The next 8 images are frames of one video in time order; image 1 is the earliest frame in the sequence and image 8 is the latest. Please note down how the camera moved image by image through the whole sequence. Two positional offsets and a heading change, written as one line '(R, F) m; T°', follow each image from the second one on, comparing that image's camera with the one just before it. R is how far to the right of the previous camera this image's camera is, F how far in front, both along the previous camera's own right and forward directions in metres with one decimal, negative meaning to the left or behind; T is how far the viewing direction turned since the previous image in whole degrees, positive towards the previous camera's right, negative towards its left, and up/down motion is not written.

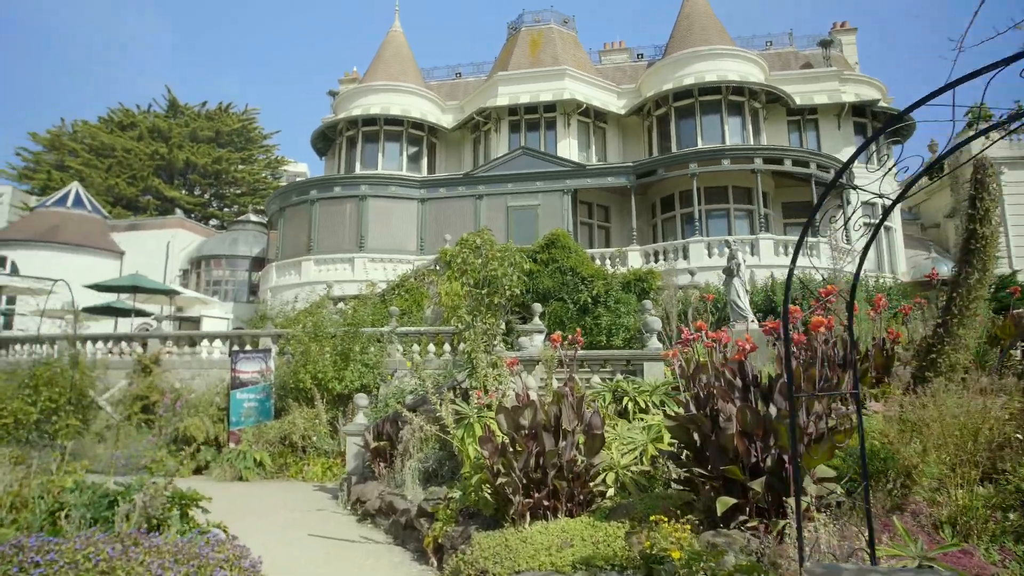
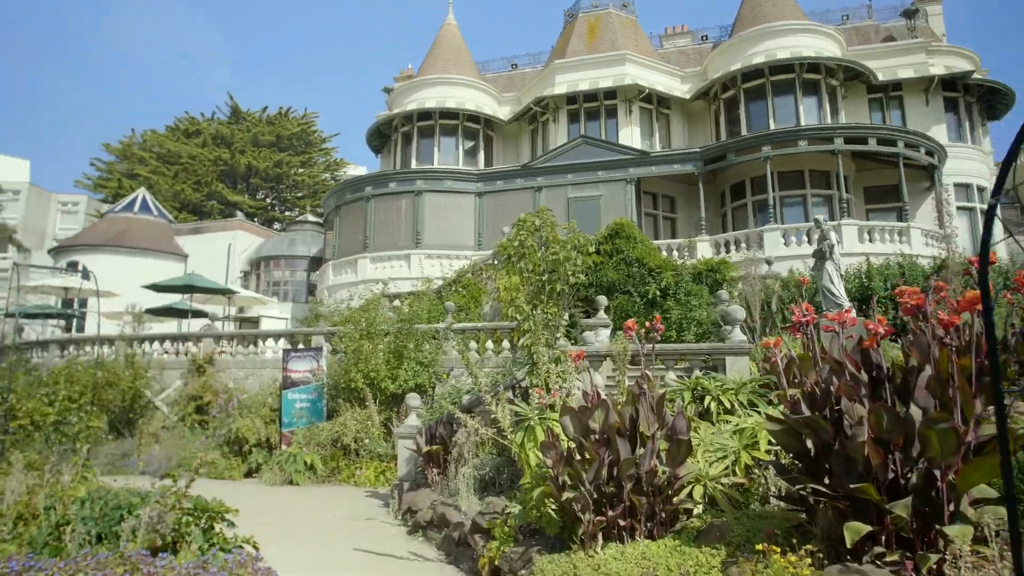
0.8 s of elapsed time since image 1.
(0.0, +1.1) m; -5°
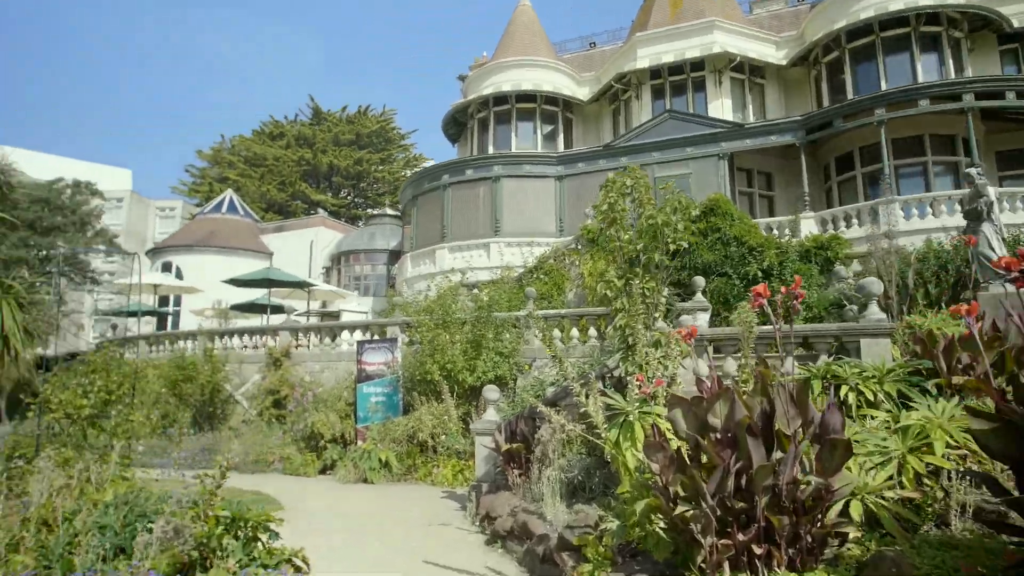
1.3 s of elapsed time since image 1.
(-0.1, +1.2) m; -7°
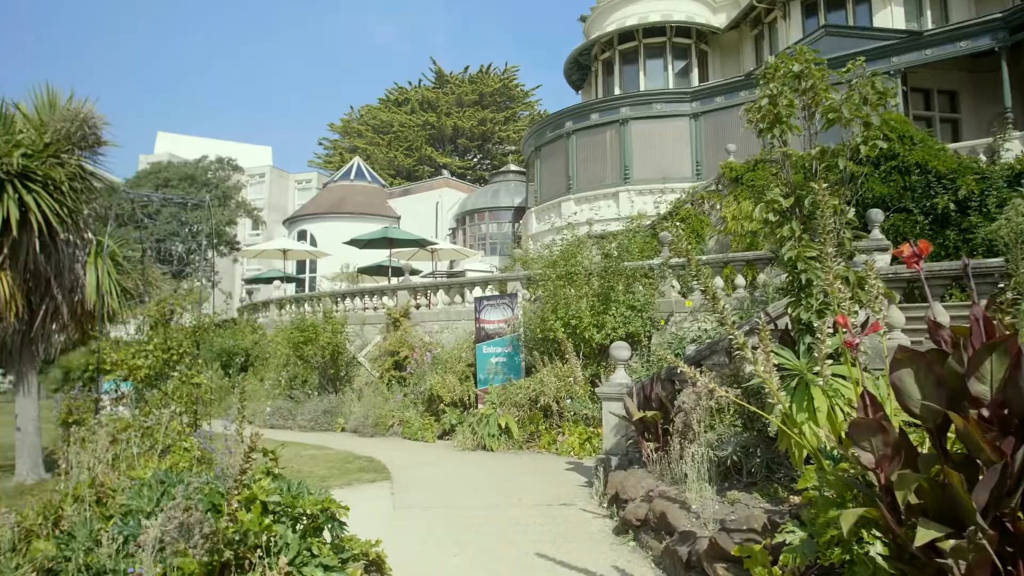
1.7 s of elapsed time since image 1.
(0.0, +1.5) m; -11°
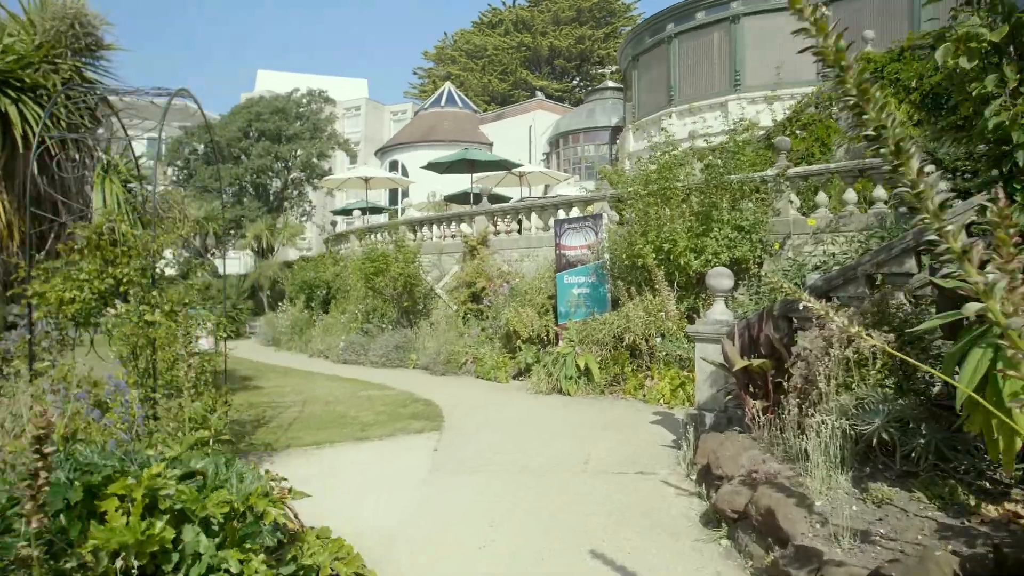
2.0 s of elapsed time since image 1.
(+0.4, +1.7) m; -9°
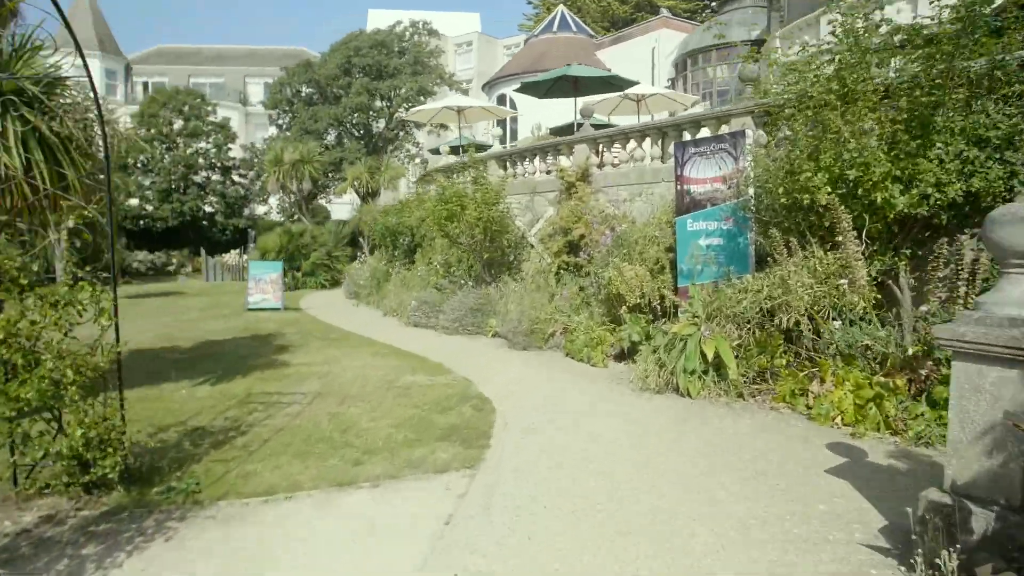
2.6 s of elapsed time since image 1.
(+0.3, +3.1) m; -10°
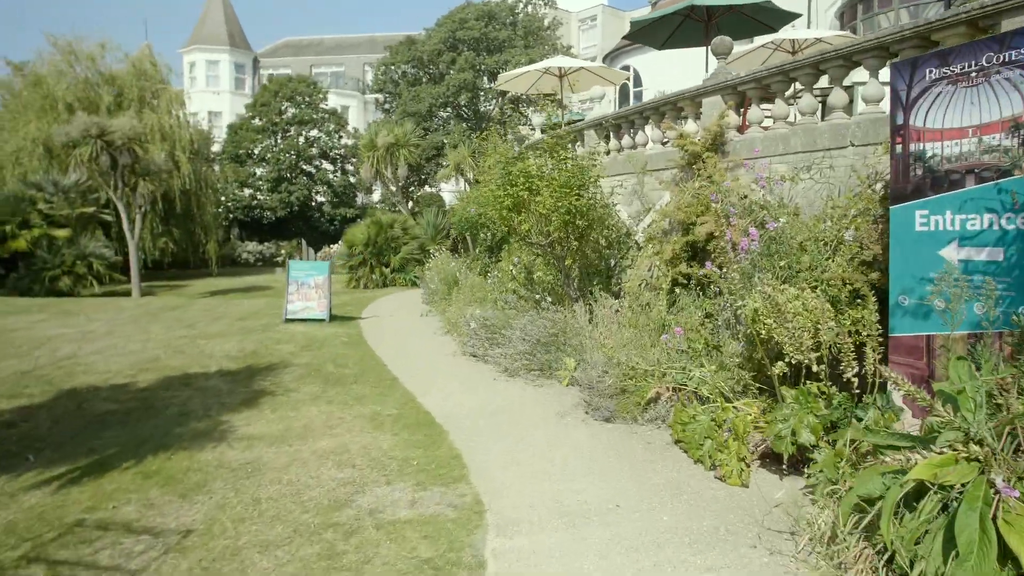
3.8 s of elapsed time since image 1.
(+0.5, +3.8) m; -11°
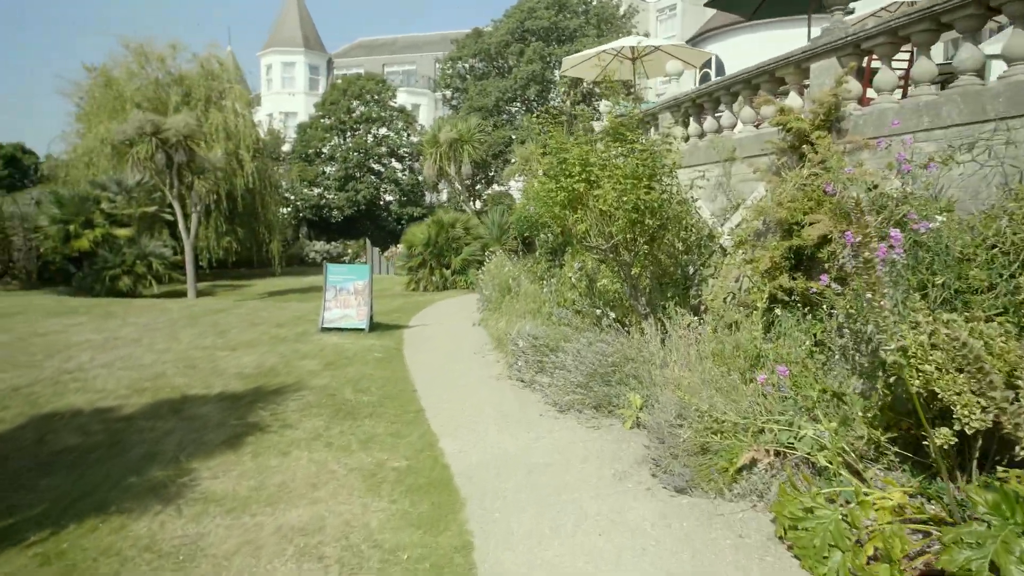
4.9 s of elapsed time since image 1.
(+0.2, +1.5) m; -6°
